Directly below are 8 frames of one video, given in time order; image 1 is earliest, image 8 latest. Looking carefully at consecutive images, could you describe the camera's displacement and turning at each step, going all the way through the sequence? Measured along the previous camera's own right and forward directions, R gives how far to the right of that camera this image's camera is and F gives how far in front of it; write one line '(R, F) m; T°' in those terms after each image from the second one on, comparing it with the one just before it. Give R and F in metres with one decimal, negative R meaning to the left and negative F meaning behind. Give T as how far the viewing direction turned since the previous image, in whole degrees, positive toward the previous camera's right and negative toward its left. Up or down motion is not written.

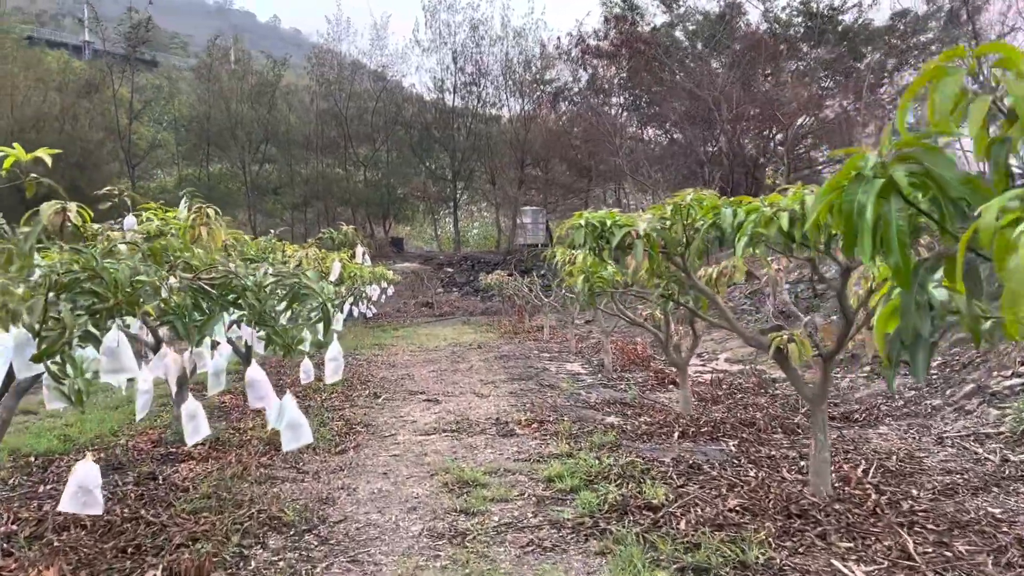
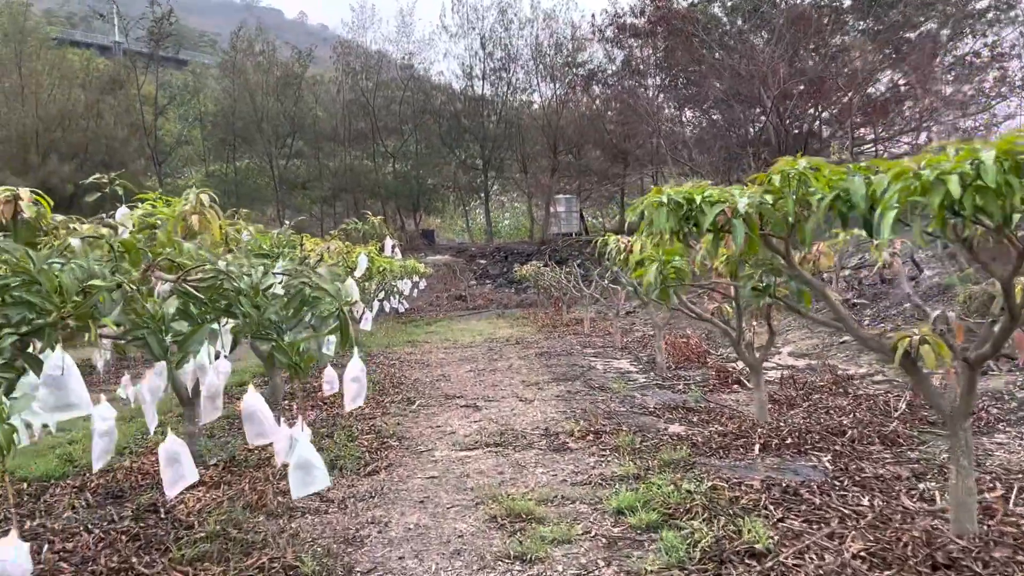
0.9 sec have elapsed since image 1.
(-0.1, +0.6) m; -2°
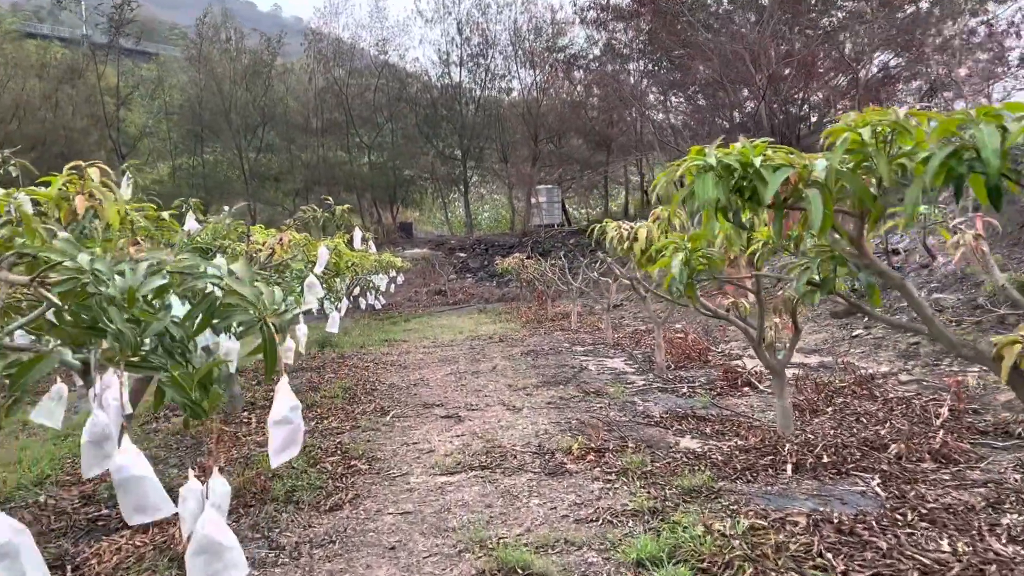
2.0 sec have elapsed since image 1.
(0.0, +0.6) m; +1°
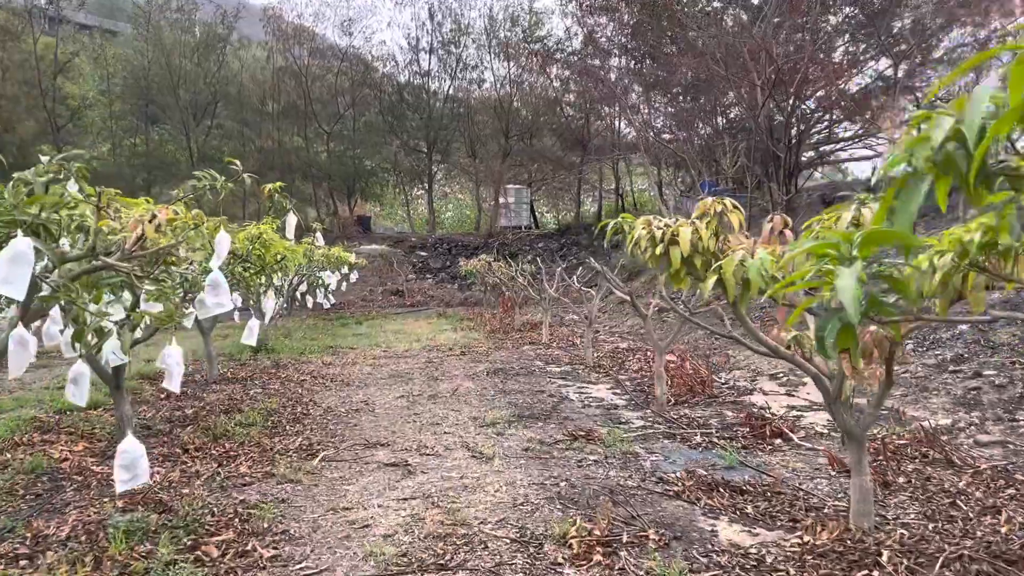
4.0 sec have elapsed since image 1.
(-0.1, +1.1) m; +3°
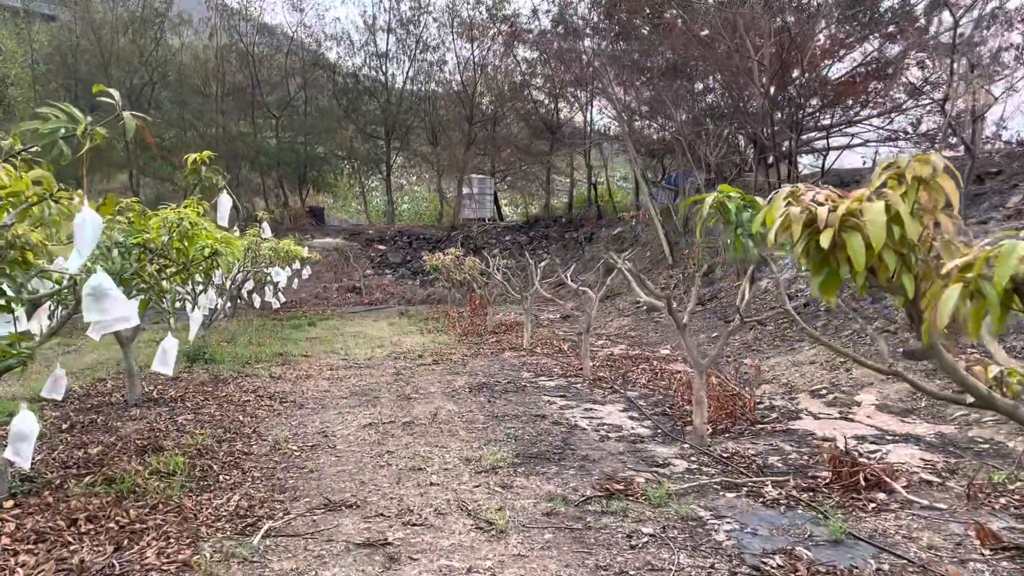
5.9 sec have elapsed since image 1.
(-0.2, +1.0) m; +3°
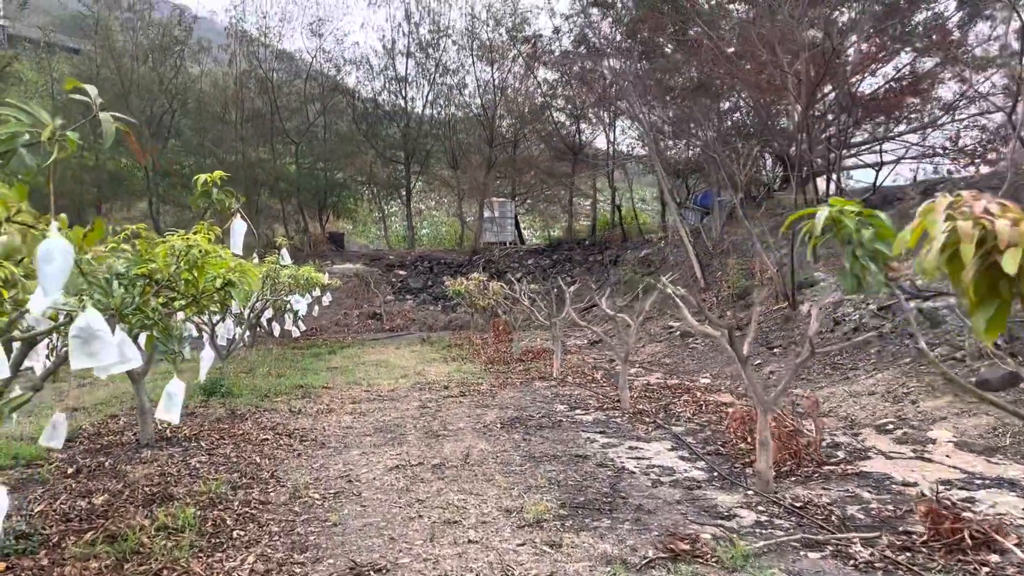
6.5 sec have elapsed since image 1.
(-0.1, +0.3) m; -1°
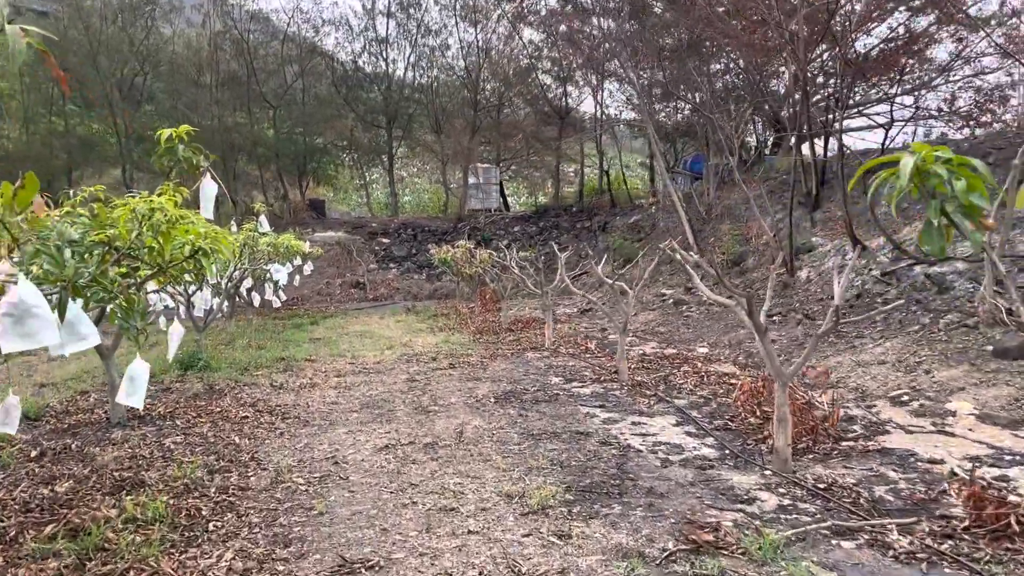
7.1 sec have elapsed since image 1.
(-0.1, +0.3) m; +1°
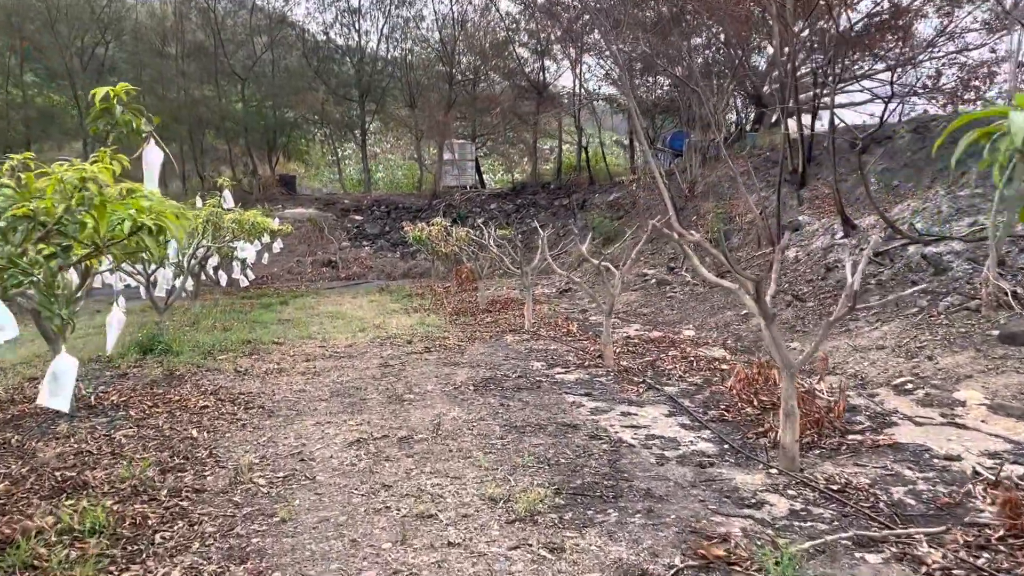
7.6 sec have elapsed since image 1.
(0.0, +0.3) m; +2°
